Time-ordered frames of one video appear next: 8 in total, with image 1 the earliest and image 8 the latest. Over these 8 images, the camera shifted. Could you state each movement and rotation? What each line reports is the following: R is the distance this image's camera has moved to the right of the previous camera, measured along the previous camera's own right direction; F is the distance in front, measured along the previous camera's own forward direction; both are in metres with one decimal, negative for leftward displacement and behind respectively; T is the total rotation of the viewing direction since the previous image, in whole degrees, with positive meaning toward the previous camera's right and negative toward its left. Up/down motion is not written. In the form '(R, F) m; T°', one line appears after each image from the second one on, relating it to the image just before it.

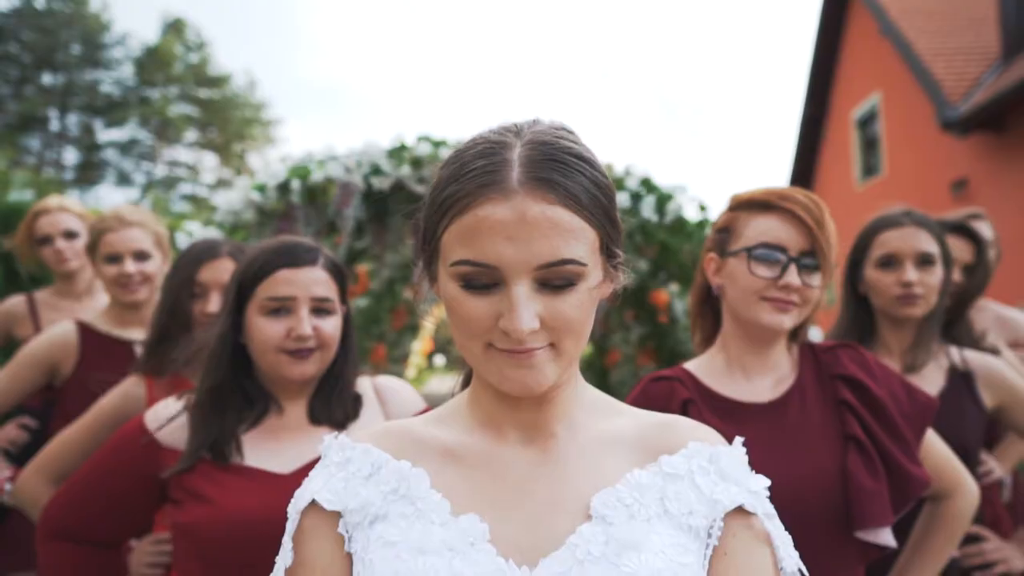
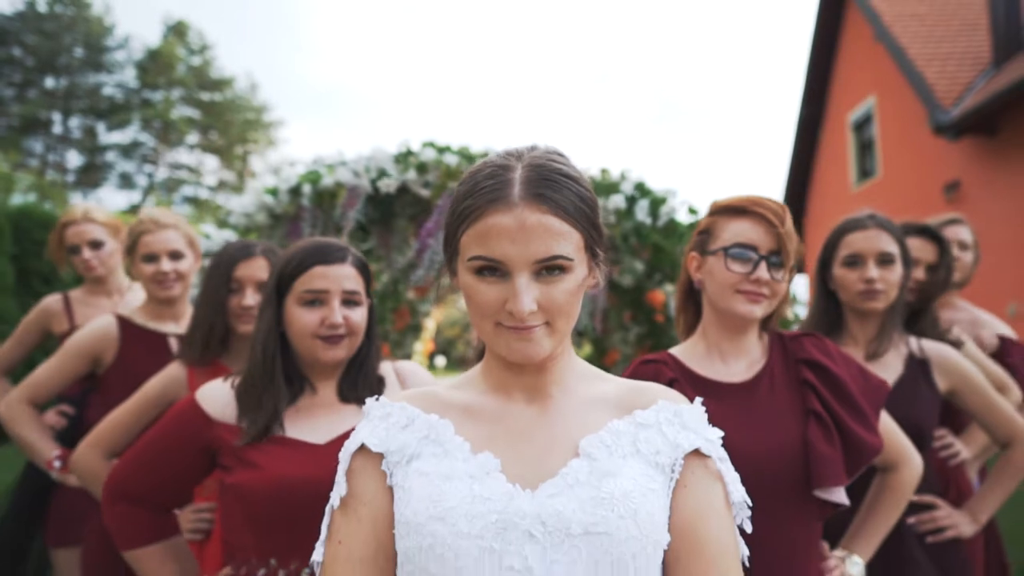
(0.0, -0.2) m; 0°
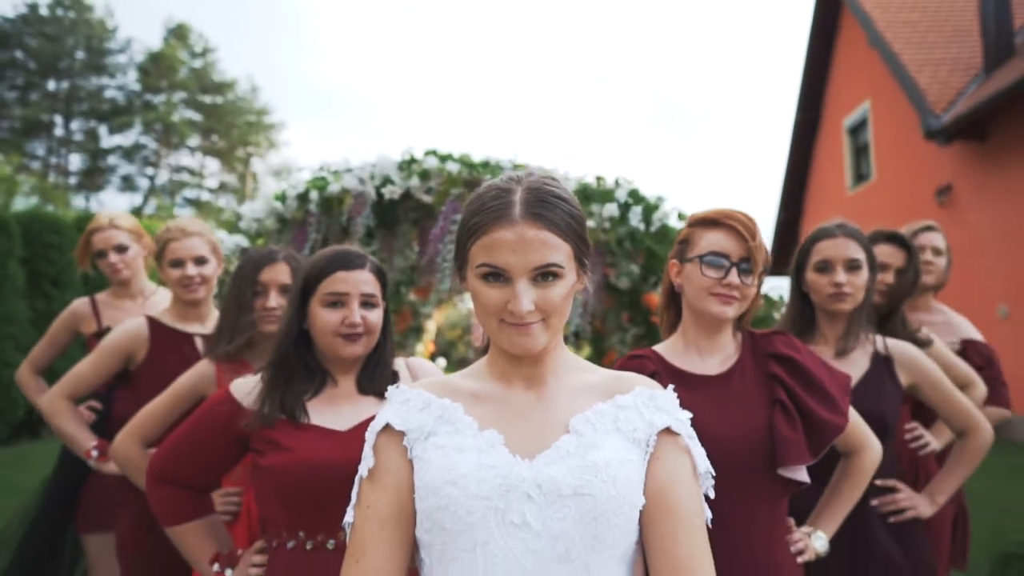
(0.0, -0.2) m; 0°
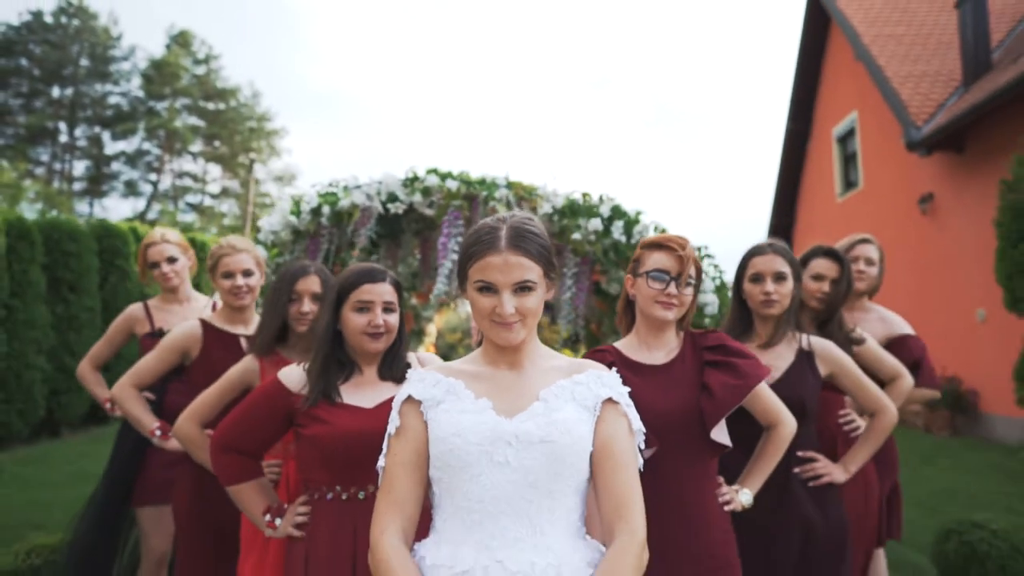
(0.0, -0.4) m; 0°
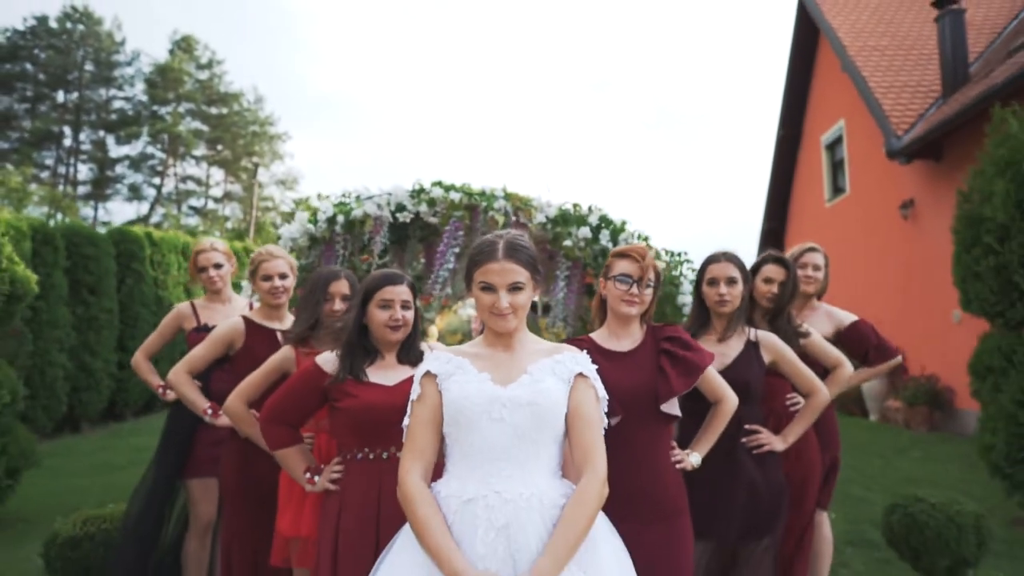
(0.0, -0.5) m; 0°
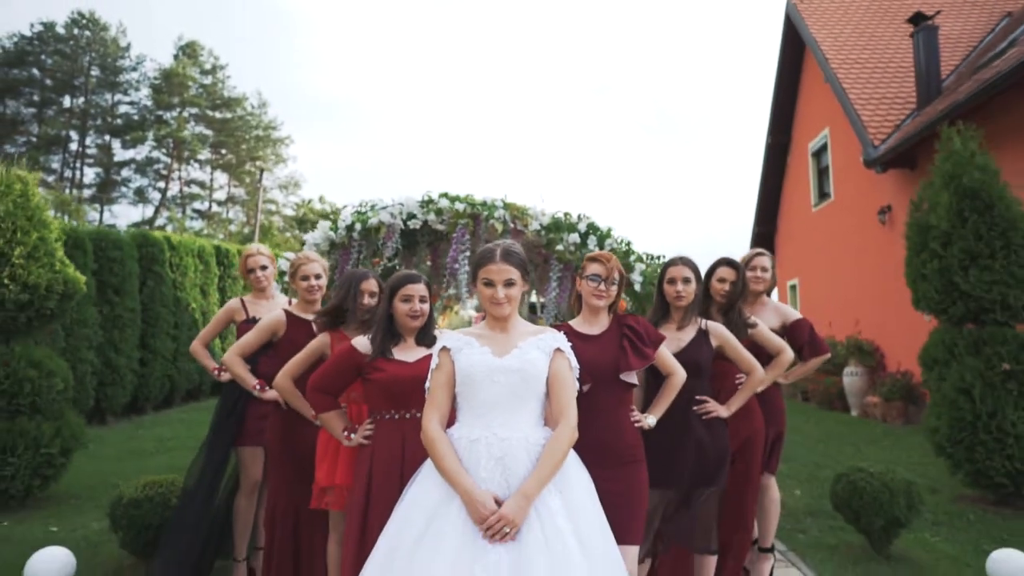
(0.0, -0.7) m; 0°
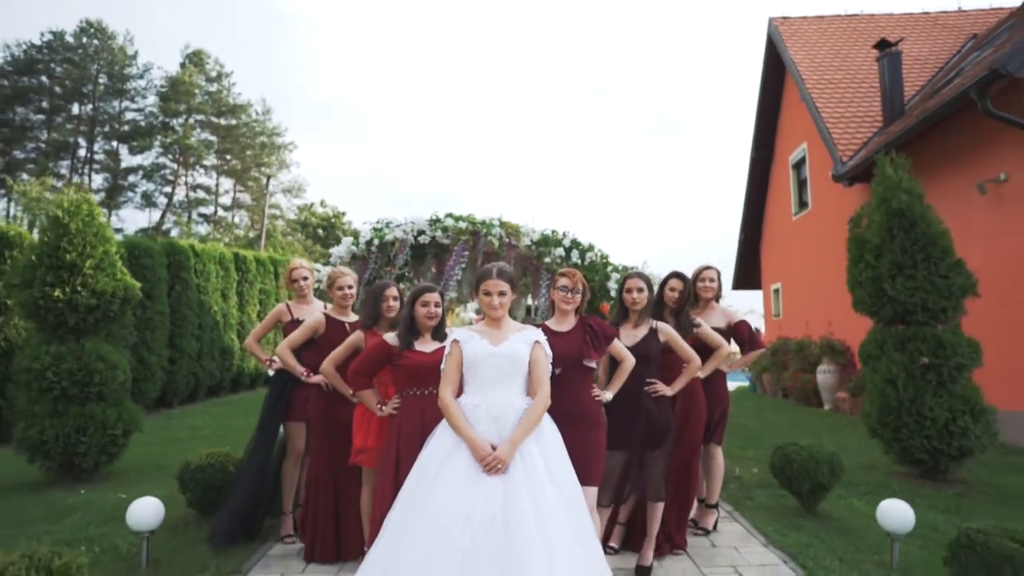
(0.0, -1.0) m; 0°
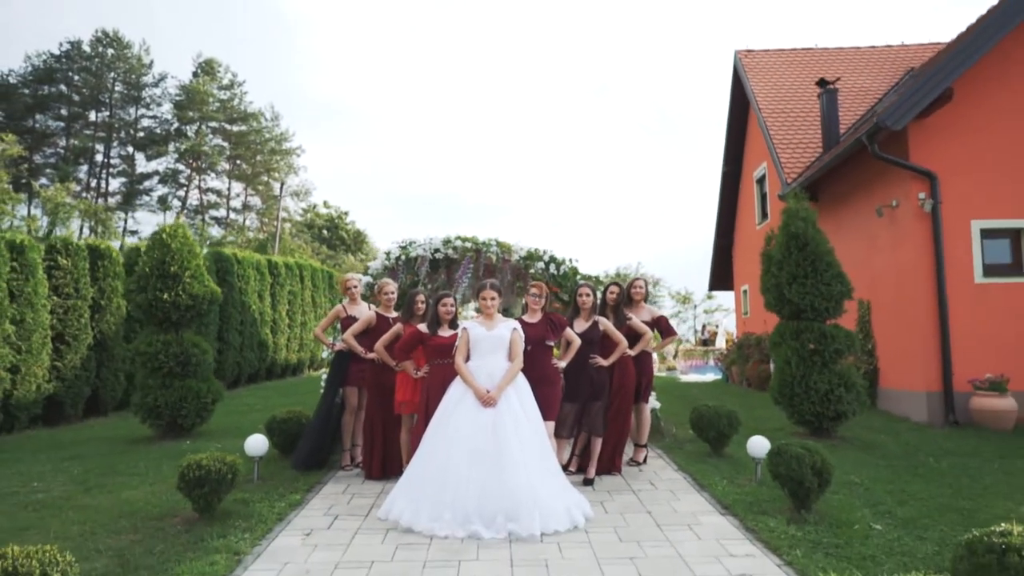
(+0.1, -2.3) m; 0°
